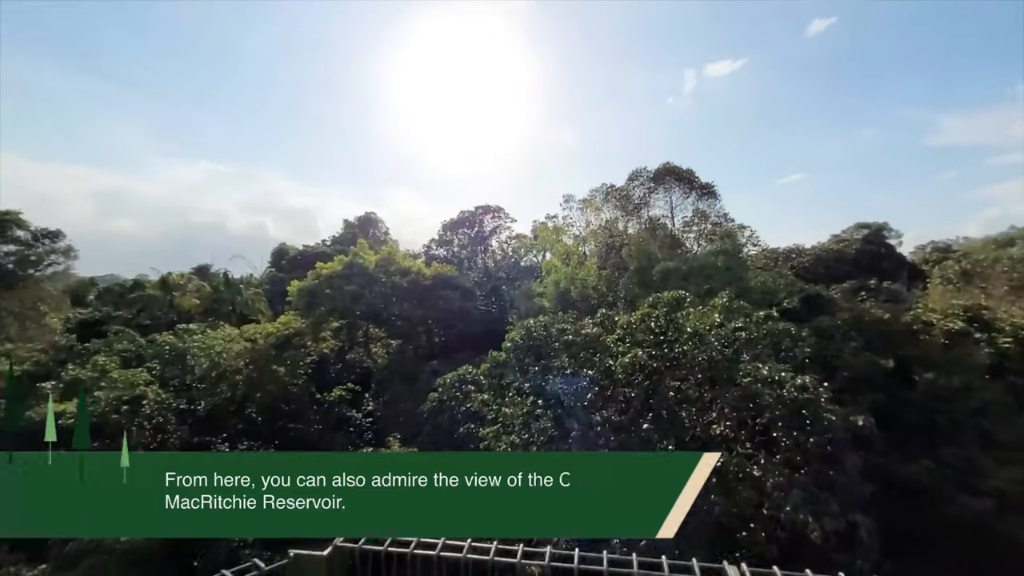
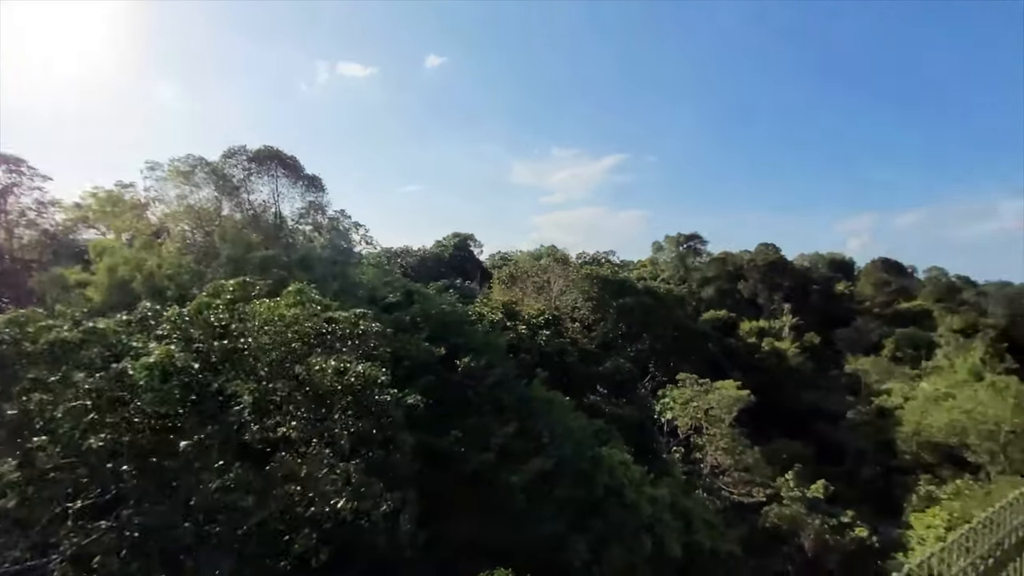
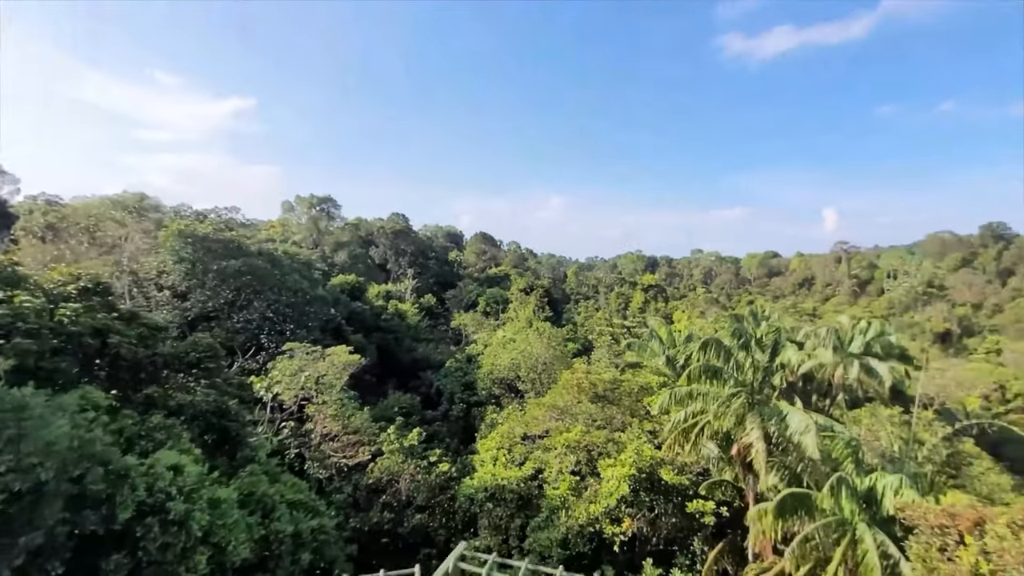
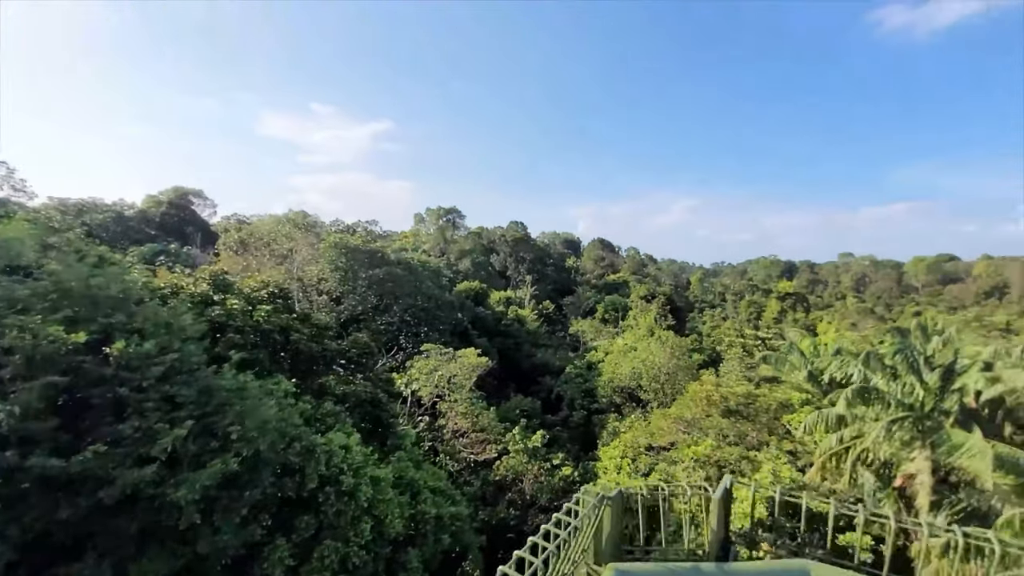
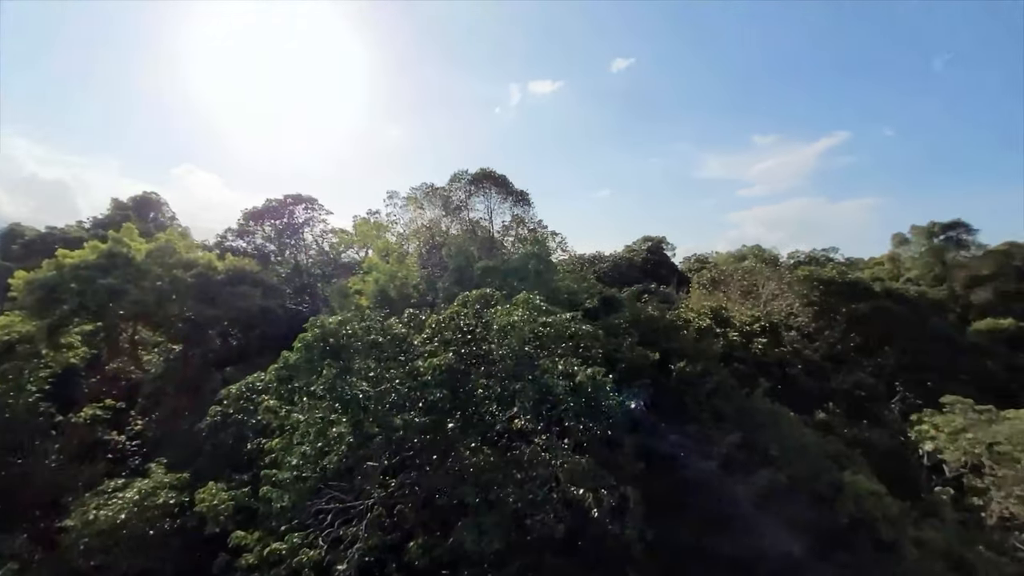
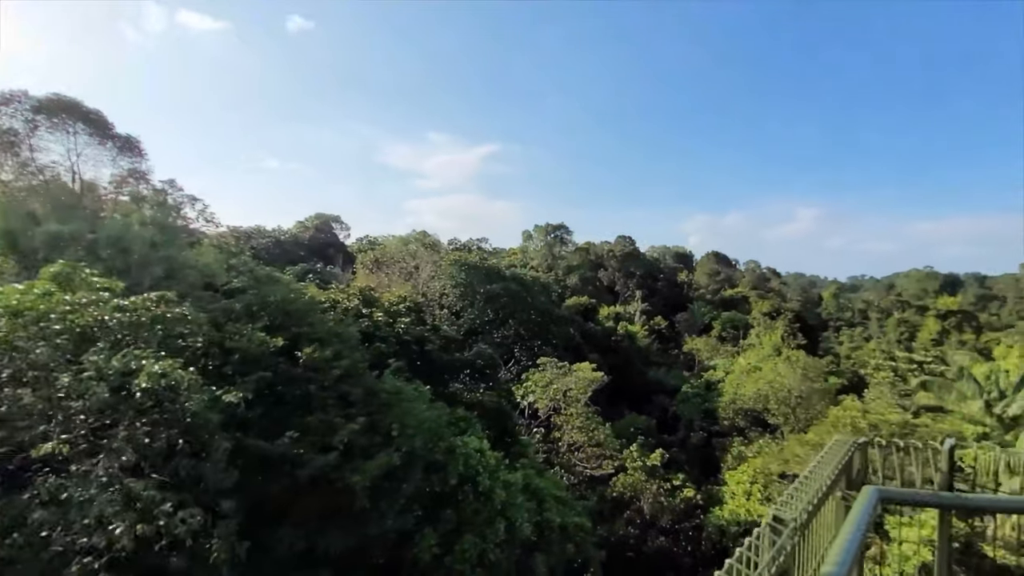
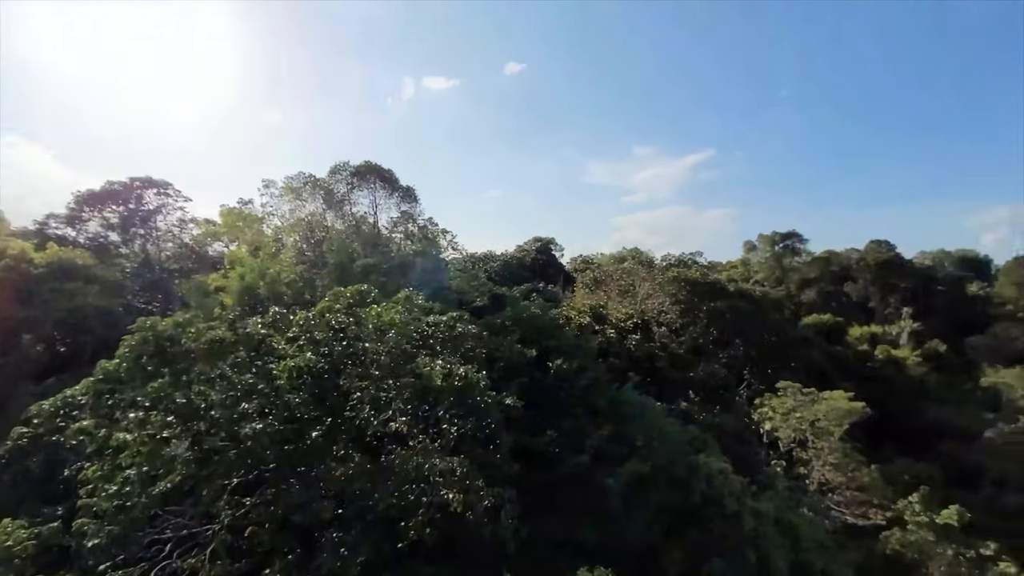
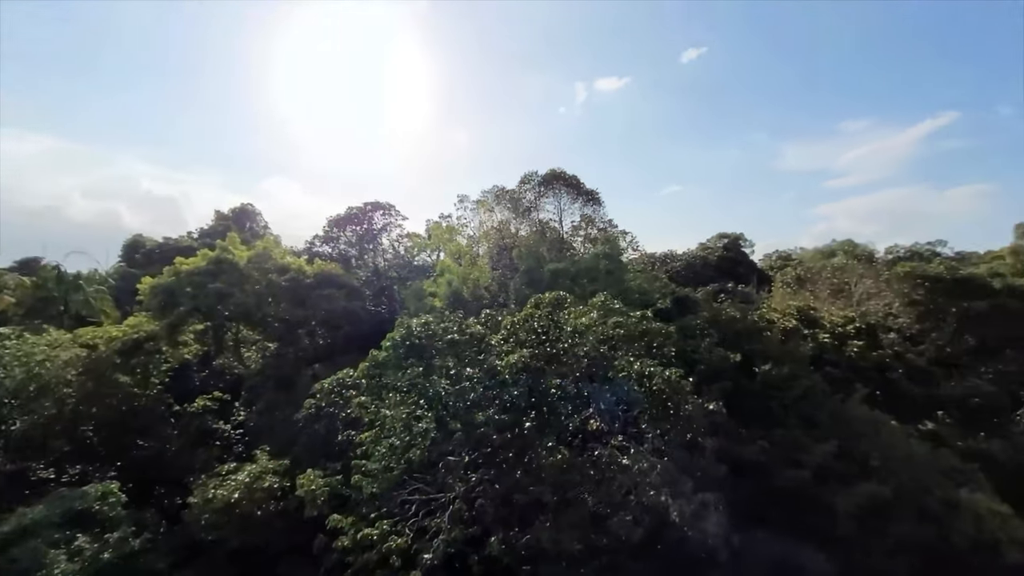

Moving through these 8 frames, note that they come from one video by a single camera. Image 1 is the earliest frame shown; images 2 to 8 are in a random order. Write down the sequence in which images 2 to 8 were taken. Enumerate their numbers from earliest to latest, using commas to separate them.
8, 5, 7, 2, 6, 4, 3
